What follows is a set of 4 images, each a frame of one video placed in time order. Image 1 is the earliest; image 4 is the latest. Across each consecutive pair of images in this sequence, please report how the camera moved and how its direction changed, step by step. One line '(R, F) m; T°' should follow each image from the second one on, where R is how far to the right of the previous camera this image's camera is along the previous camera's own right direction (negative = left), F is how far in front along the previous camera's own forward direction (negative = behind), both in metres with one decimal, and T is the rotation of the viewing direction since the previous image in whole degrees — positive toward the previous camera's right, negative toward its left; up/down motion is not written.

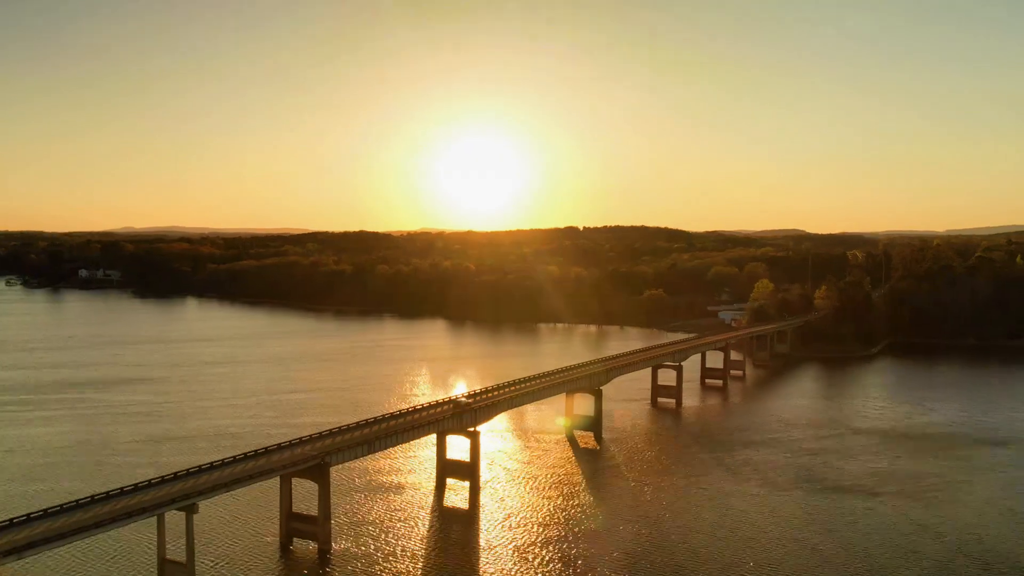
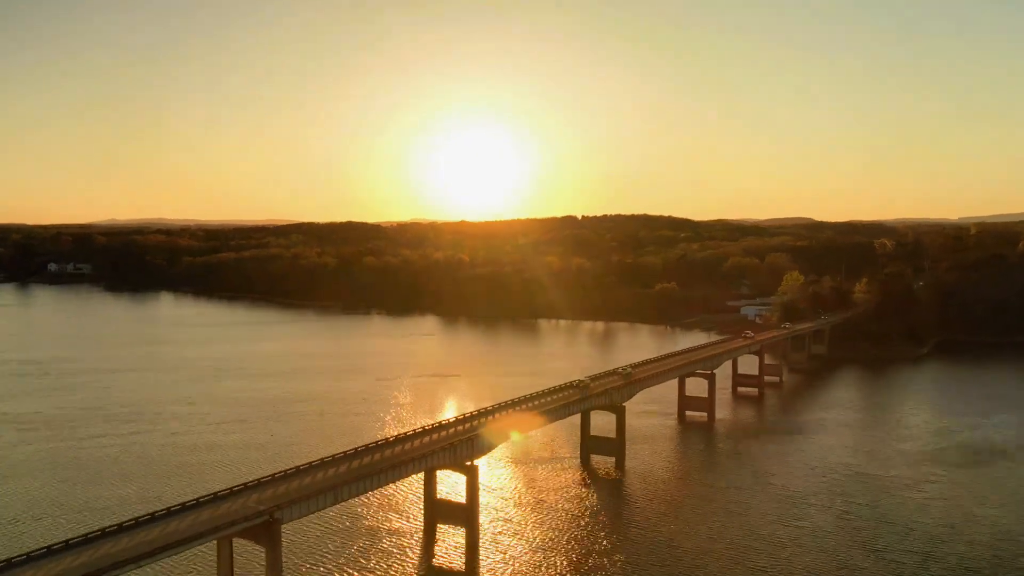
(-0.3, +5.6) m; 0°
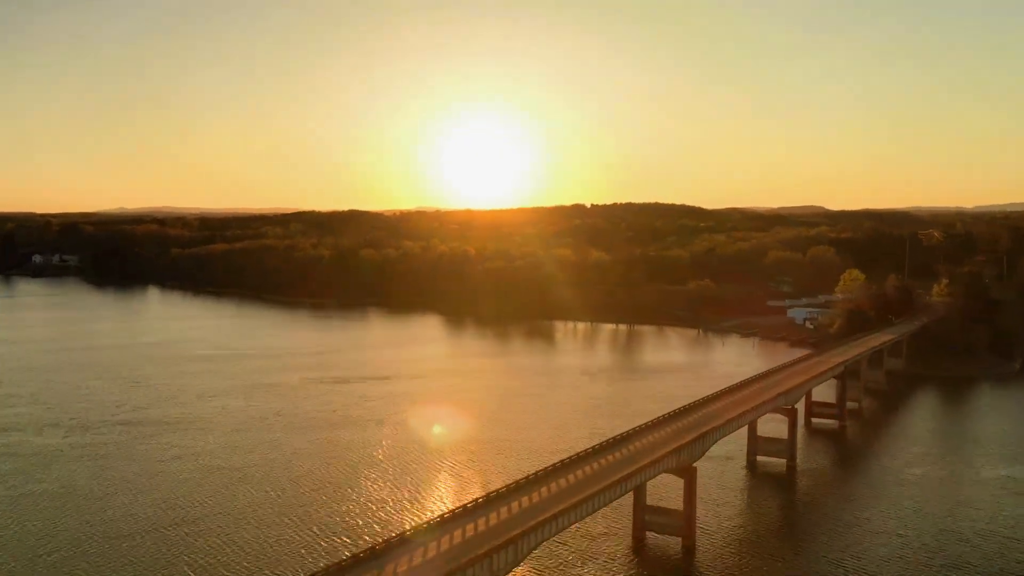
(-0.5, +7.0) m; 0°
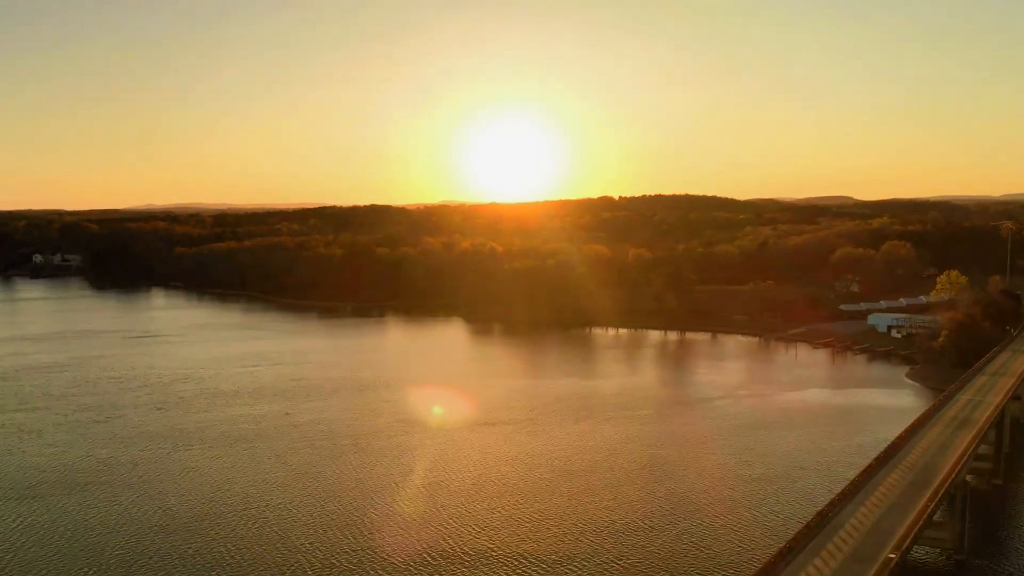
(-0.7, +6.6) m; -1°
